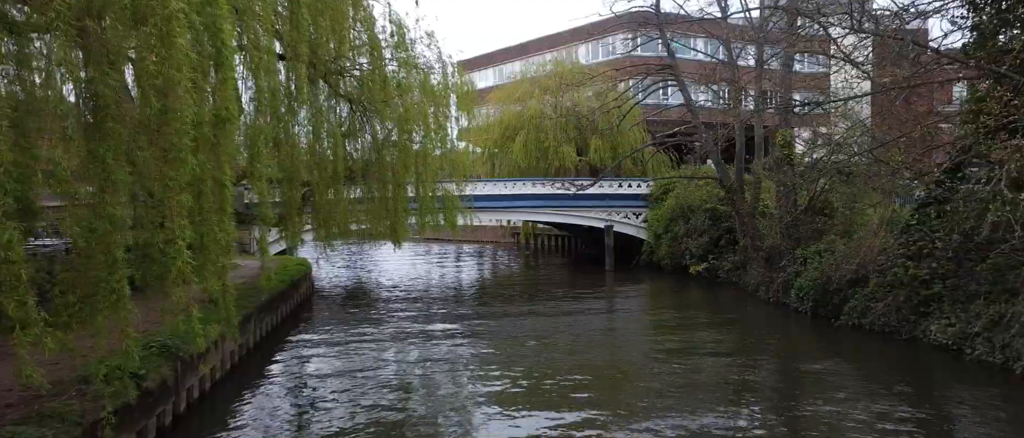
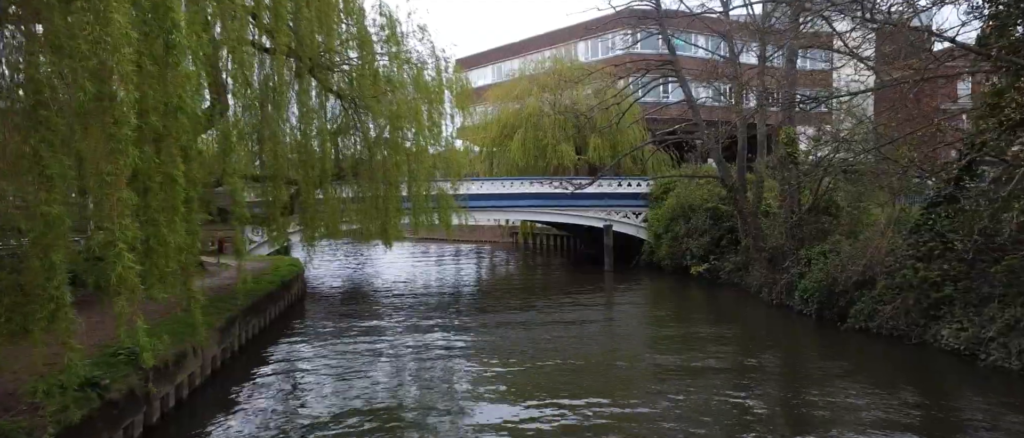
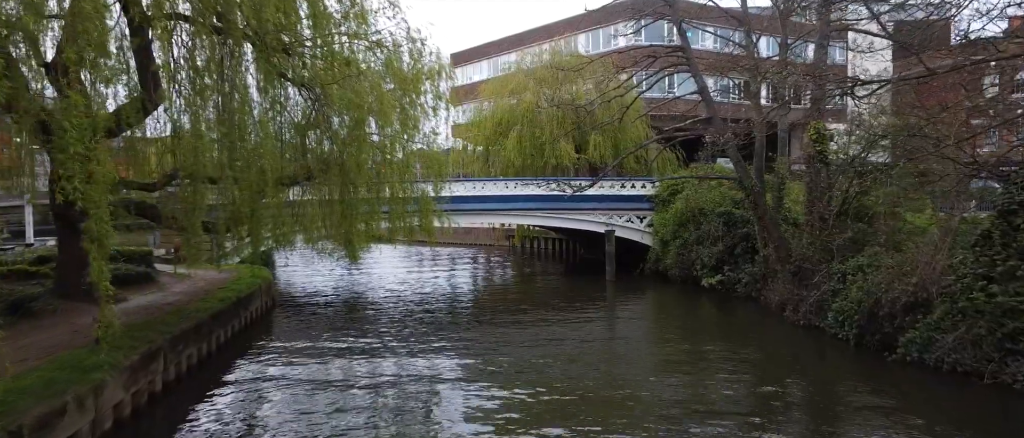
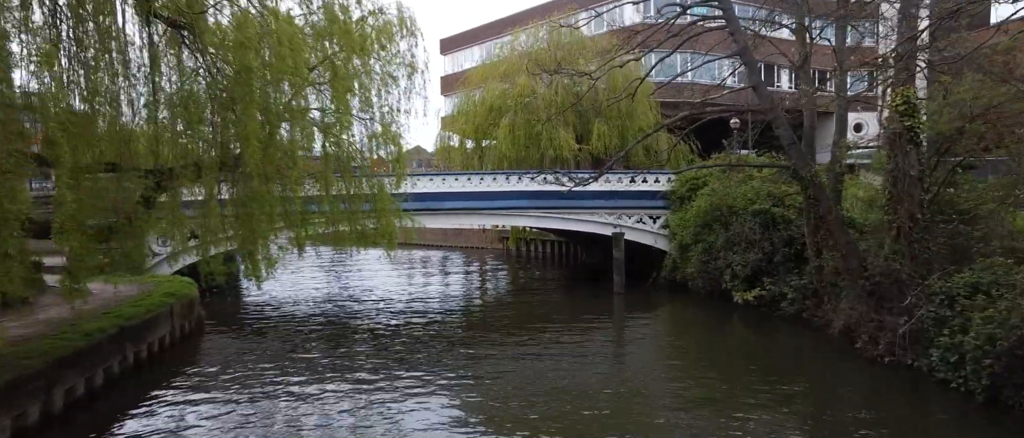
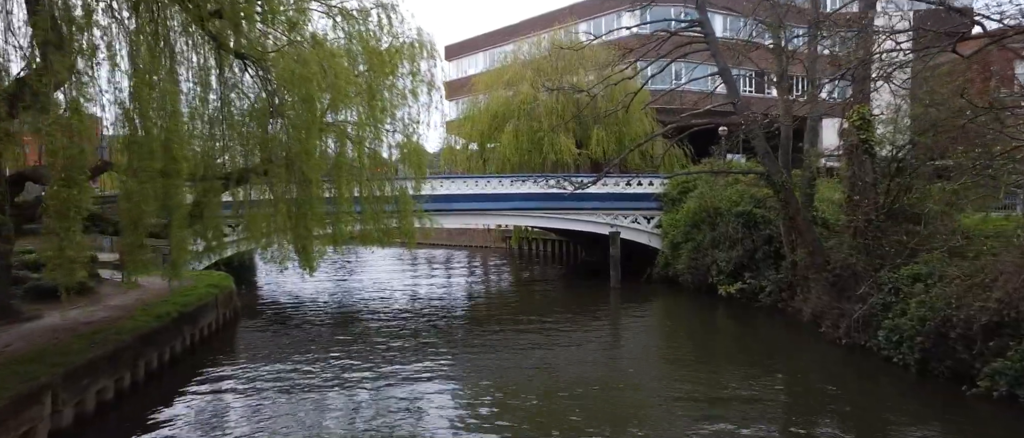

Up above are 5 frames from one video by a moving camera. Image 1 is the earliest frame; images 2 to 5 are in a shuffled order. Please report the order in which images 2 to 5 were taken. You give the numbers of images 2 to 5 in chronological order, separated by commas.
2, 3, 5, 4
